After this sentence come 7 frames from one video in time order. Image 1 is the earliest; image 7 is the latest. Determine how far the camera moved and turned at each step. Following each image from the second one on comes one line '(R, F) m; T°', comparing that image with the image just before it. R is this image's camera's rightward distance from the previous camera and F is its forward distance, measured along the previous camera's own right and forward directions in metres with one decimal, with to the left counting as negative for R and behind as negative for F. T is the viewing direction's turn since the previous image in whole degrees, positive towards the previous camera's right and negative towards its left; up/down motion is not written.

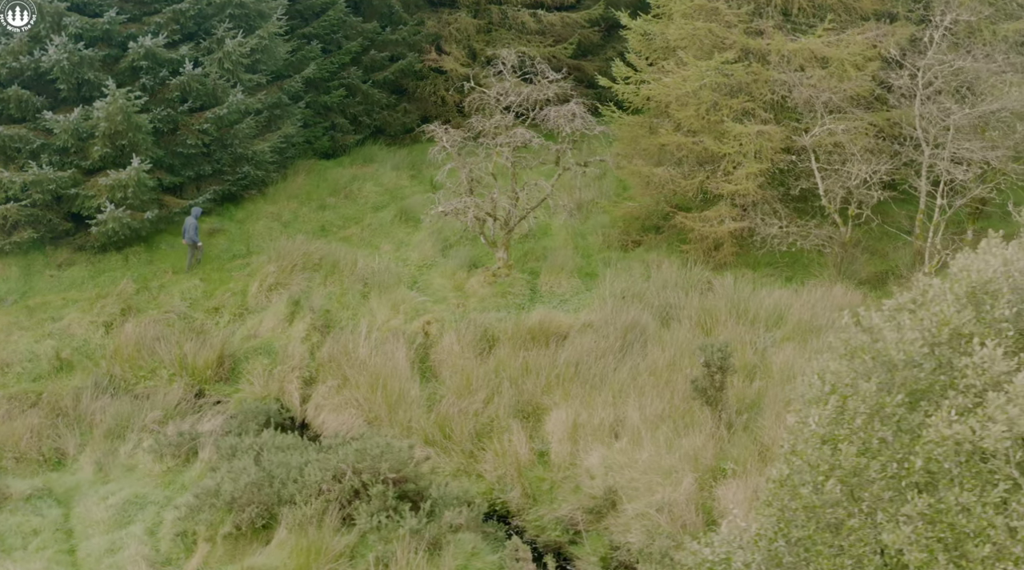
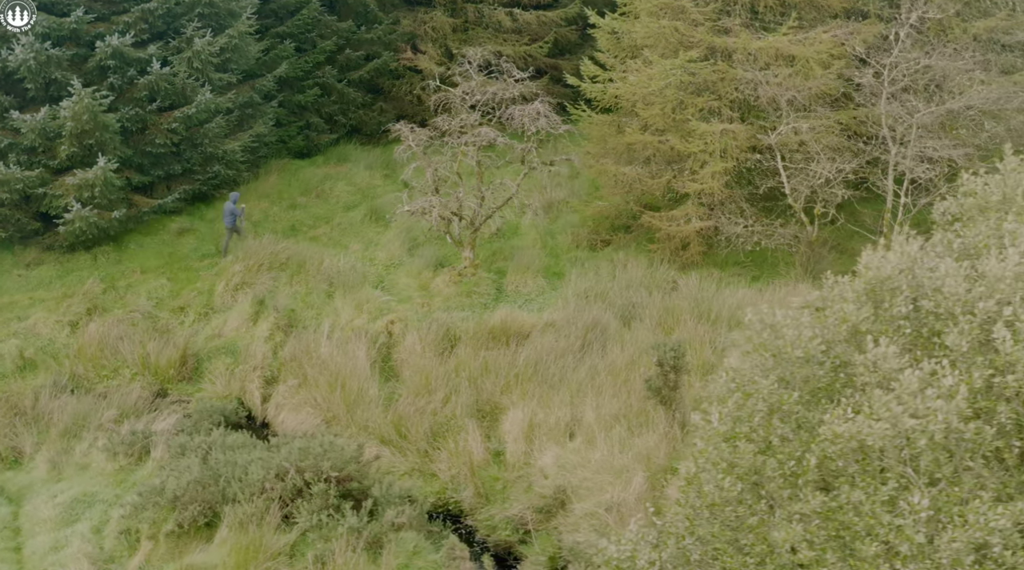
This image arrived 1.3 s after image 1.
(+0.5, 0.0) m; 0°
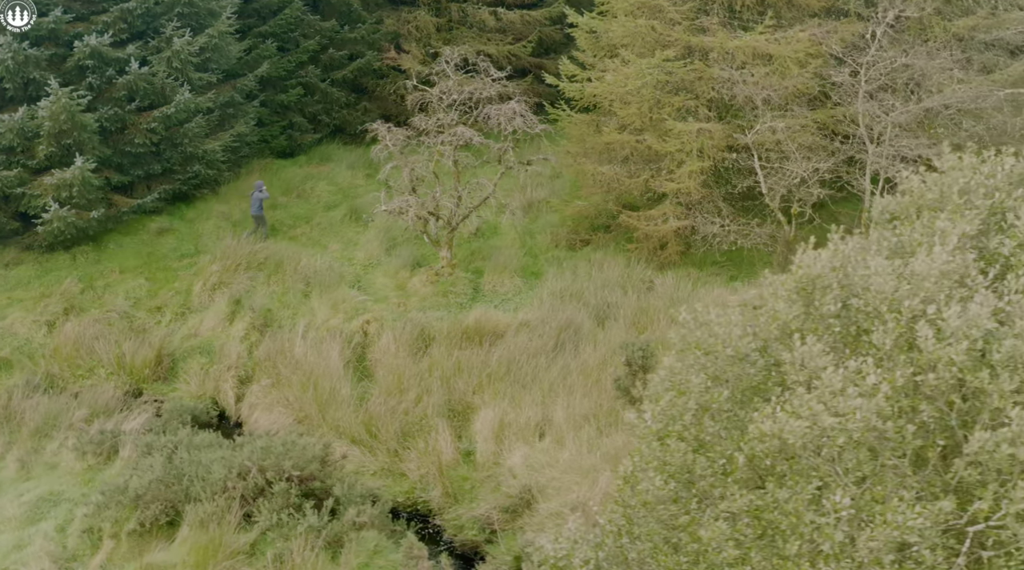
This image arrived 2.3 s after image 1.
(+0.4, 0.0) m; 0°
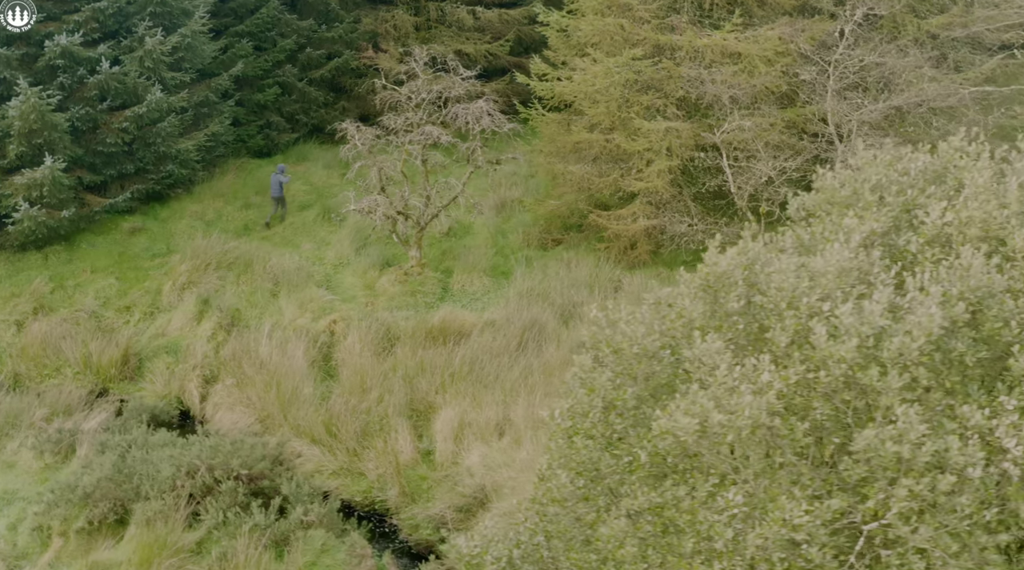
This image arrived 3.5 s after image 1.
(+0.5, 0.0) m; 0°
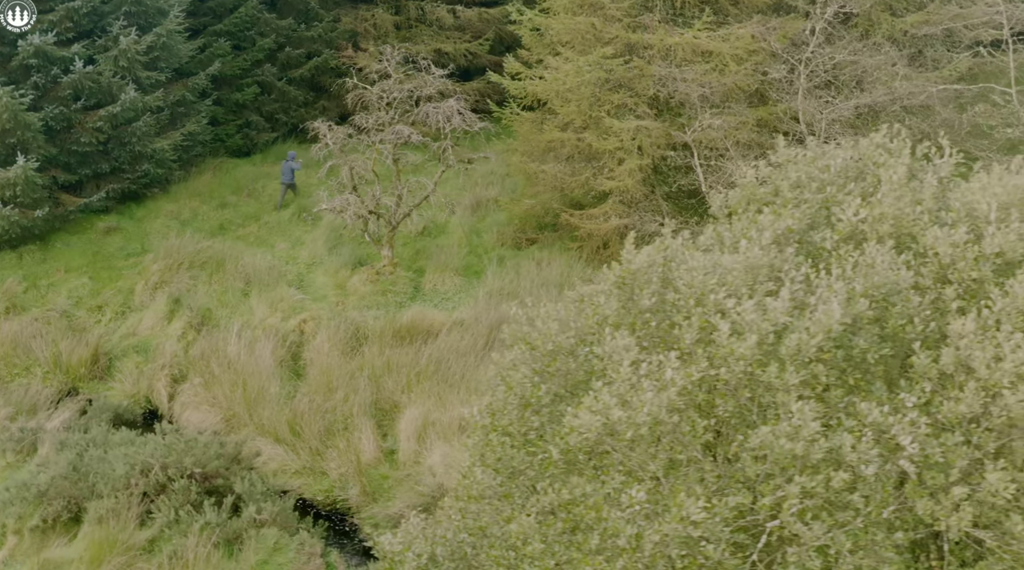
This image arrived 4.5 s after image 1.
(+0.4, 0.0) m; 0°
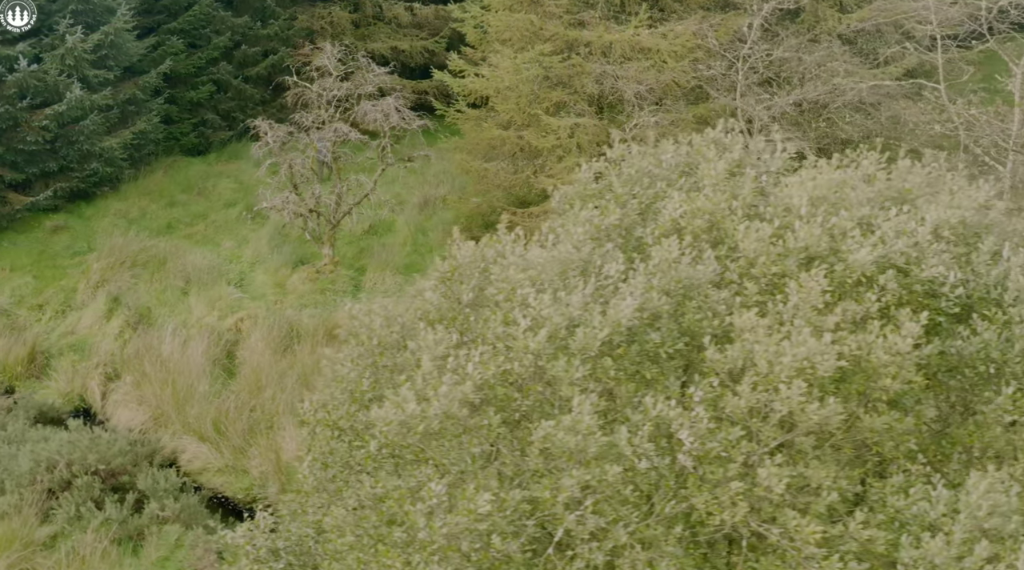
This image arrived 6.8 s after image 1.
(+0.9, 0.0) m; 0°
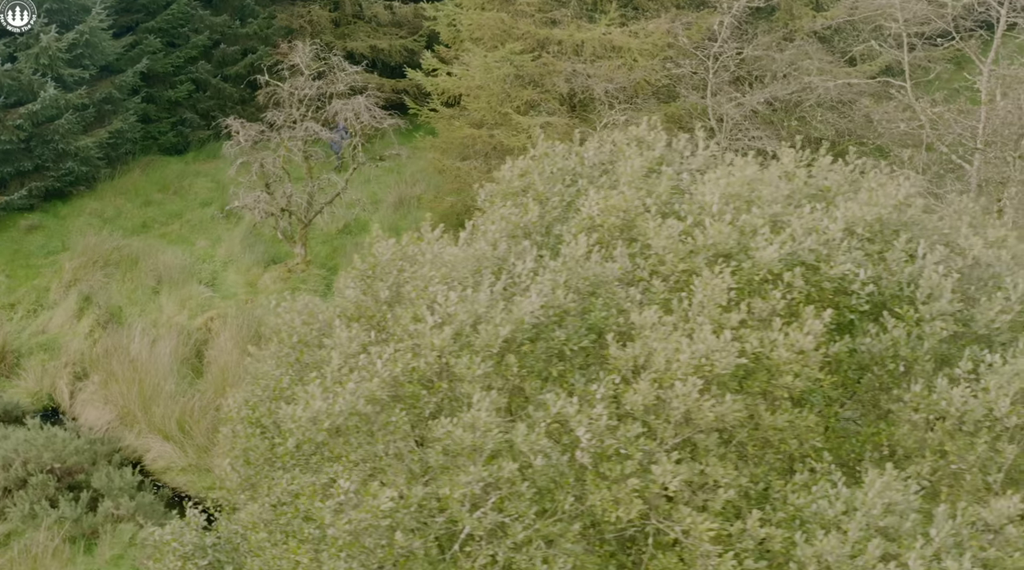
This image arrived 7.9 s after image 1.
(+0.4, 0.0) m; 0°
